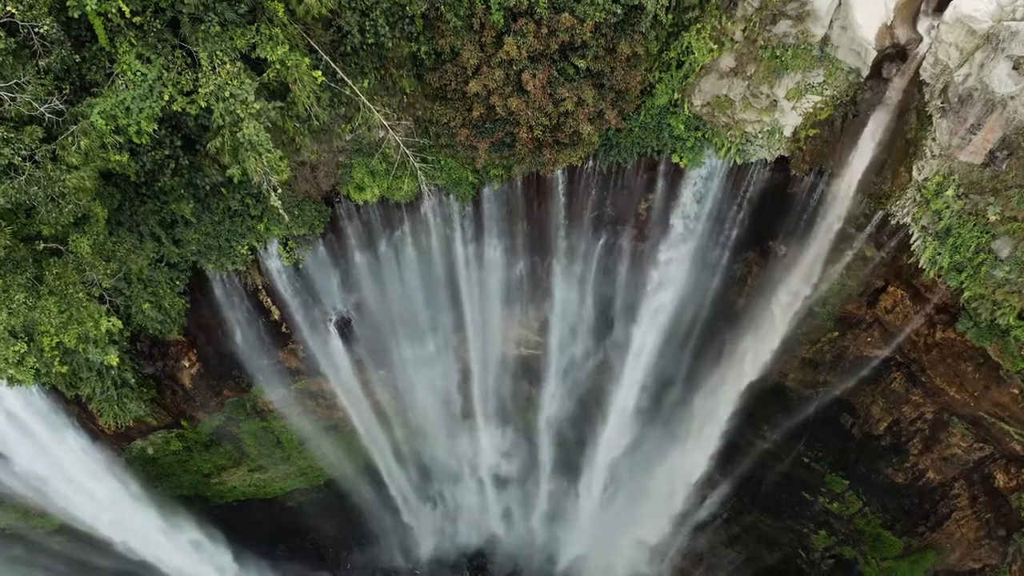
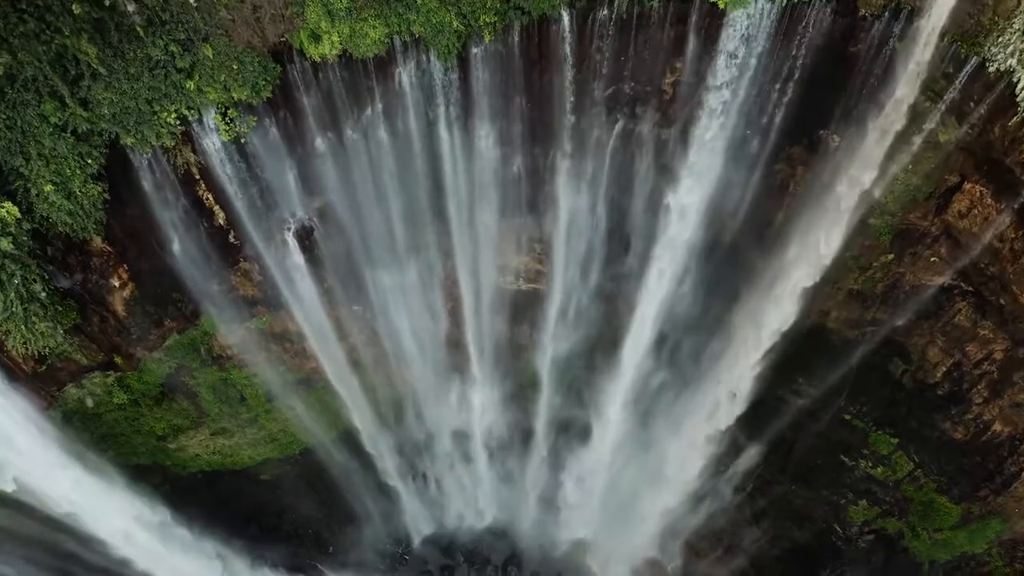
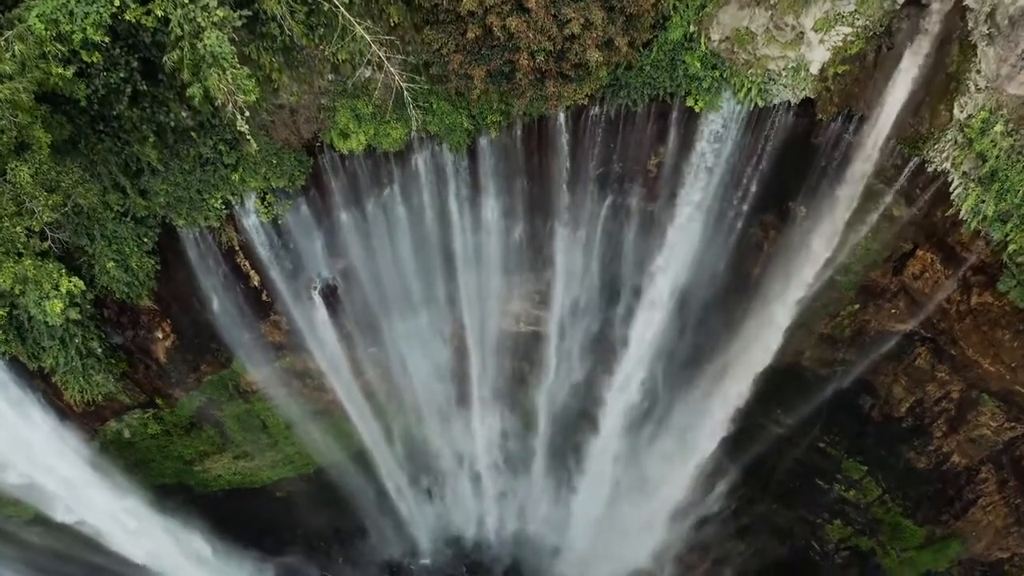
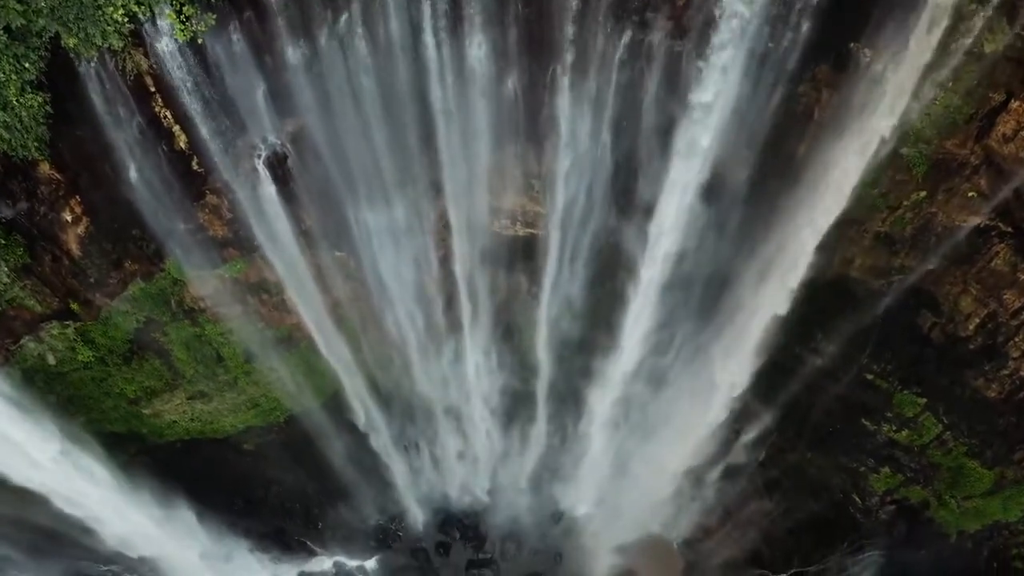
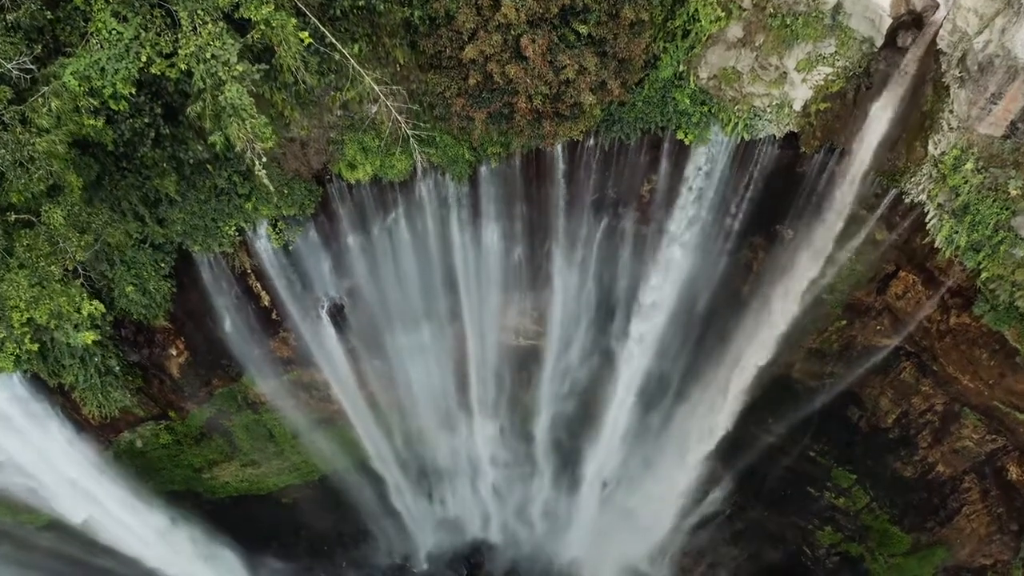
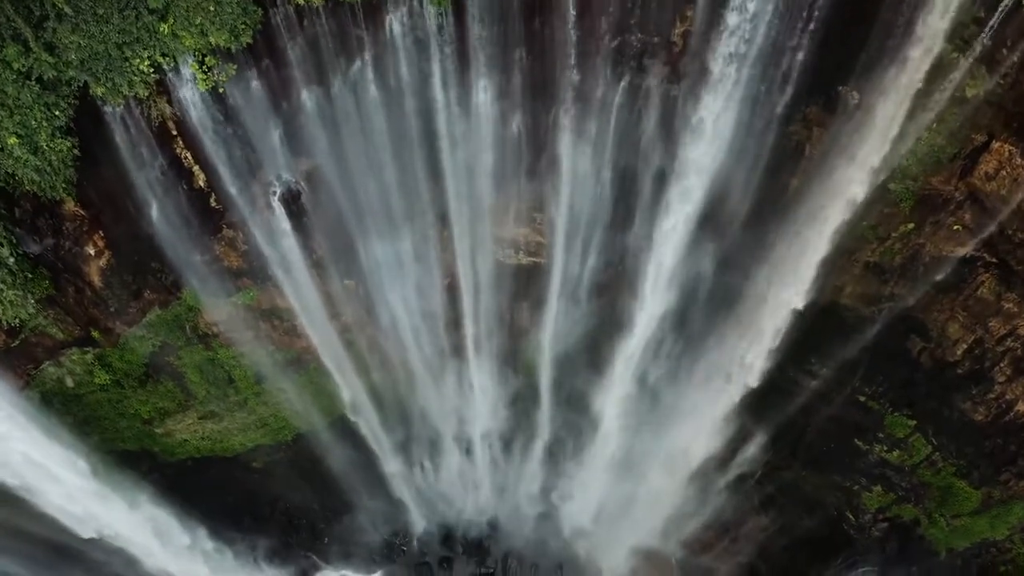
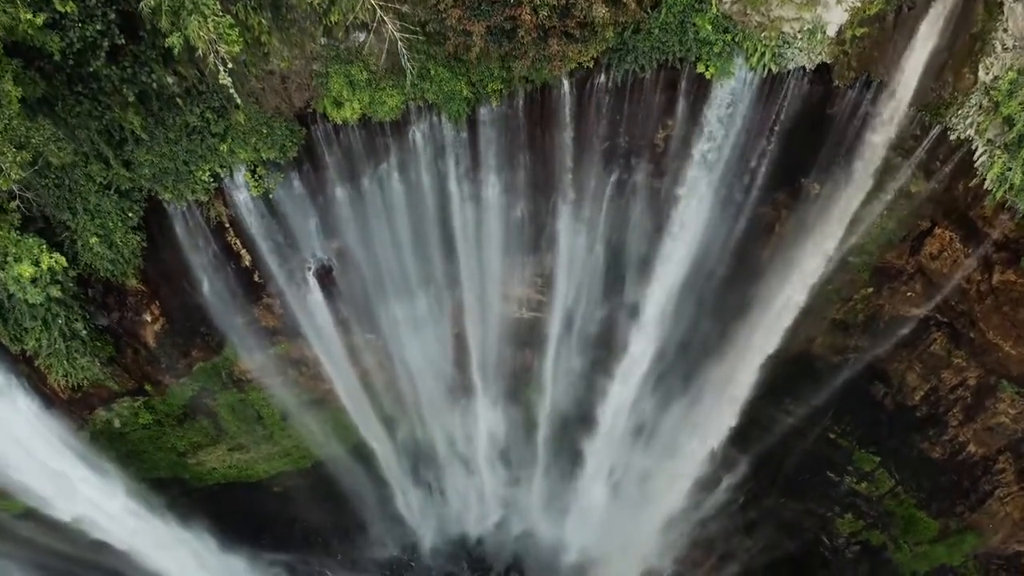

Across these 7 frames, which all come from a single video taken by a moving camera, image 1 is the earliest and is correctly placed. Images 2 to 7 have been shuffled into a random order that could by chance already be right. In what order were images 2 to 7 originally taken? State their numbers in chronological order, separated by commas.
5, 3, 7, 2, 6, 4
